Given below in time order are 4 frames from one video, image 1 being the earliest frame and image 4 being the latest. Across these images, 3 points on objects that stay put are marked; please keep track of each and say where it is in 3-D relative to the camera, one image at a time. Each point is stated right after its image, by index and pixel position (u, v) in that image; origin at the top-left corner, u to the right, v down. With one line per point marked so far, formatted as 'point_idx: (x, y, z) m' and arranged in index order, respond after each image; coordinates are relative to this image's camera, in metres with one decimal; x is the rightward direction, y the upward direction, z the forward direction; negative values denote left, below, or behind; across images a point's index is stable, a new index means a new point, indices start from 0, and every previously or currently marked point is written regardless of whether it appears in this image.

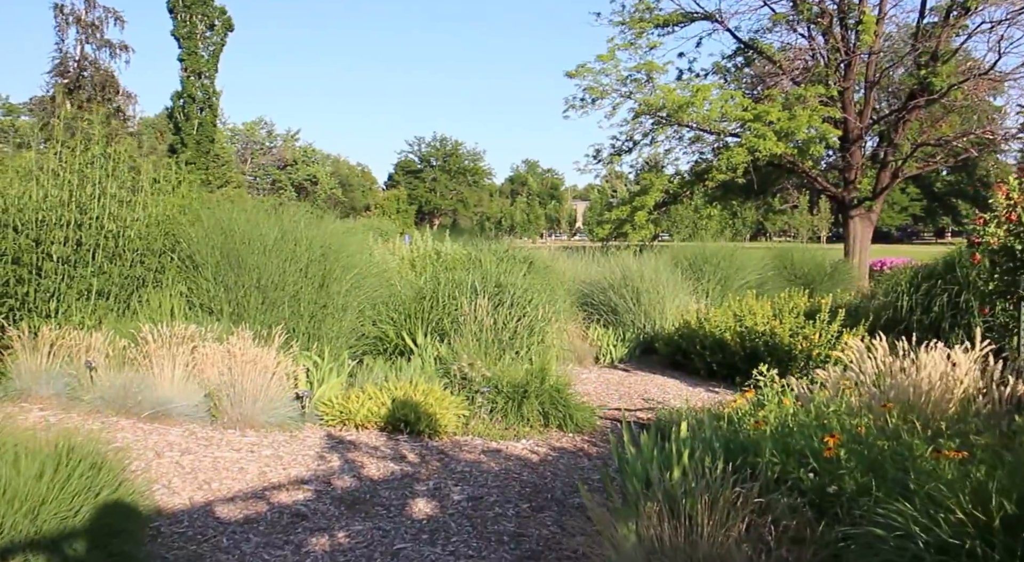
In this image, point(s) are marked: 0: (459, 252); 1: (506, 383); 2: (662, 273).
0: (-0.7, +0.4, +9.7) m
1: (-0.1, -0.9, +6.6) m
2: (+2.4, +0.1, +12.3) m
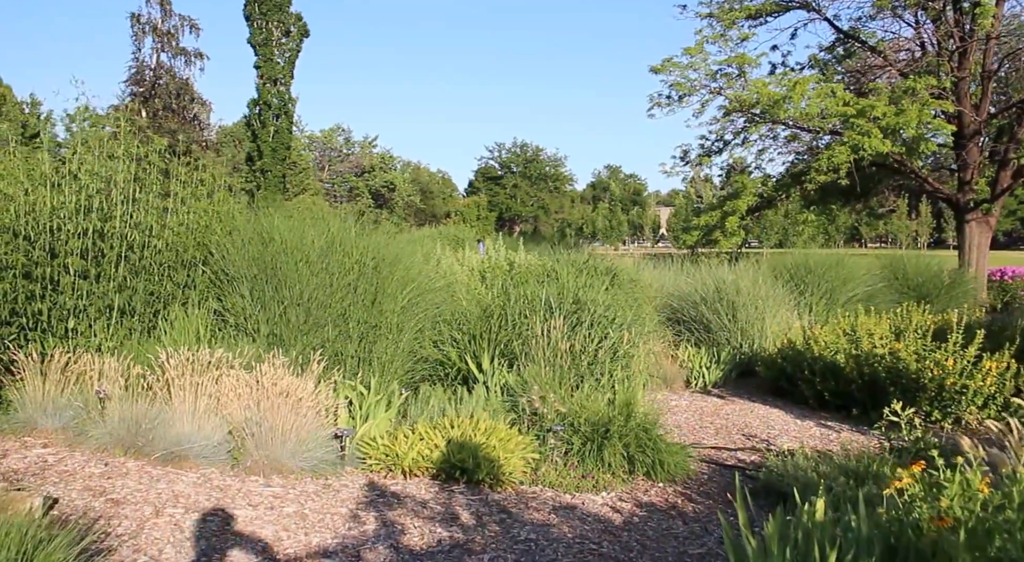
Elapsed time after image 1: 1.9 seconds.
0: (+0.2, +0.2, +8.6) m
1: (+0.5, -1.0, +5.6) m
2: (+3.5, 0.0, +11.0) m
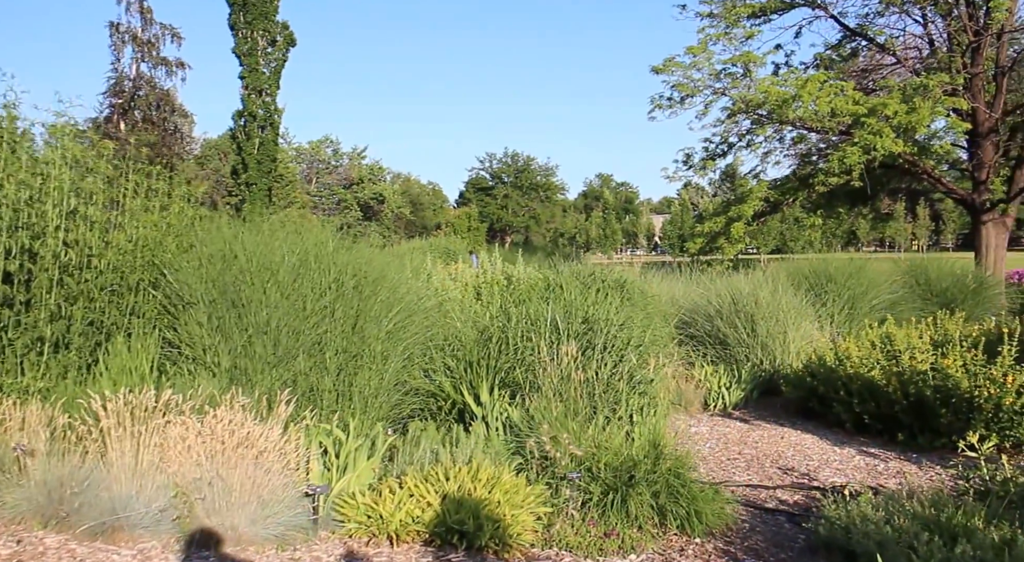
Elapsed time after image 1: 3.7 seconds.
0: (+0.2, 0.0, +7.8) m
1: (+0.5, -1.1, +4.7) m
2: (+3.5, -0.2, +10.1) m
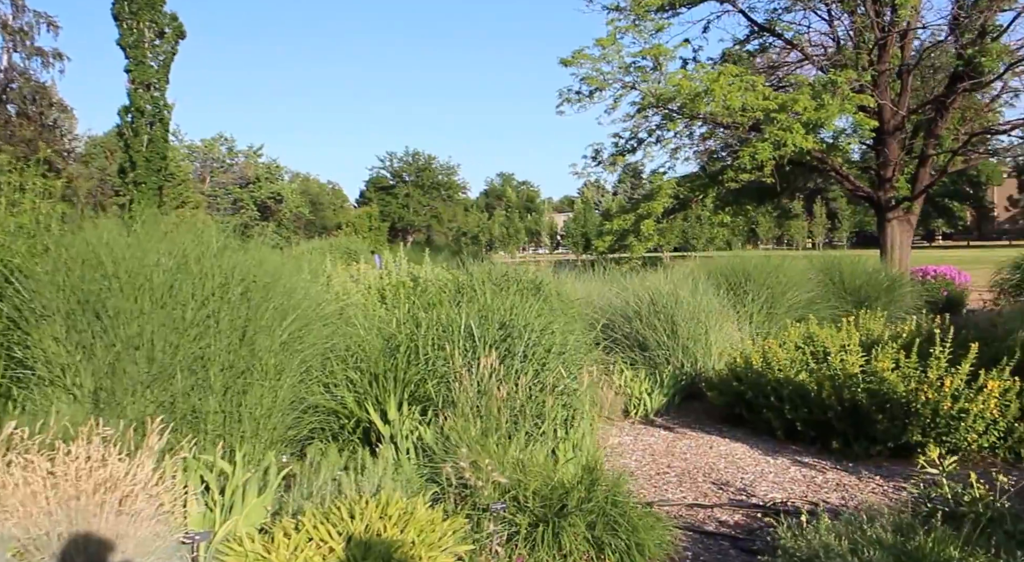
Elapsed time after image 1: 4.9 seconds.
0: (-0.6, 0.0, +7.2) m
1: (+0.1, -1.1, +4.2) m
2: (+2.4, -0.2, +9.9) m
